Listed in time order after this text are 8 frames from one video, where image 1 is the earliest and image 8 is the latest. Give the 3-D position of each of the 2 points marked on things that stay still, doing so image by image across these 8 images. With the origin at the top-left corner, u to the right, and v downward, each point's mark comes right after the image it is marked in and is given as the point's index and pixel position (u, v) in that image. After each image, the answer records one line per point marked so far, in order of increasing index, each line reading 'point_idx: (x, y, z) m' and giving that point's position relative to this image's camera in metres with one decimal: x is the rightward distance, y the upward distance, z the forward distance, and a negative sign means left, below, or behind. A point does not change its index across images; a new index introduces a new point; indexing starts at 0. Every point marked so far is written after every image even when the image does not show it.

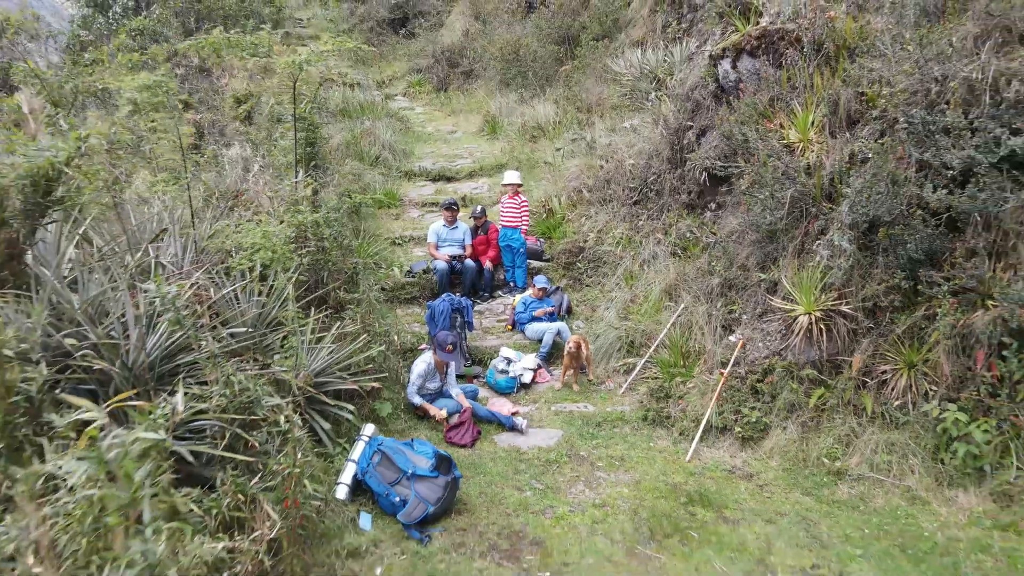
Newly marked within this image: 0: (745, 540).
0: (+0.8, -0.8, +2.4) m
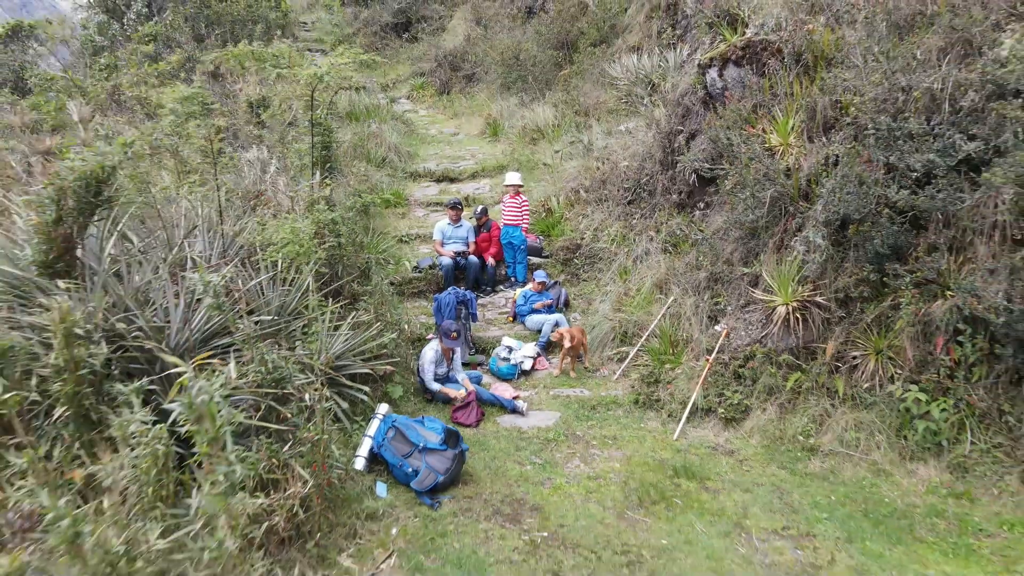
0: (+0.8, -0.8, +2.7) m
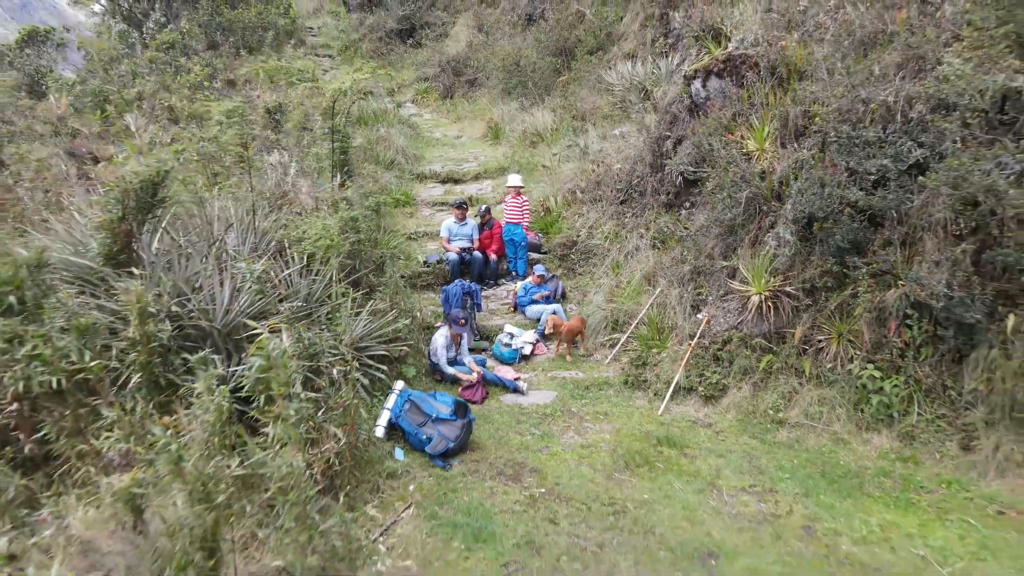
0: (+0.8, -0.8, +3.0) m
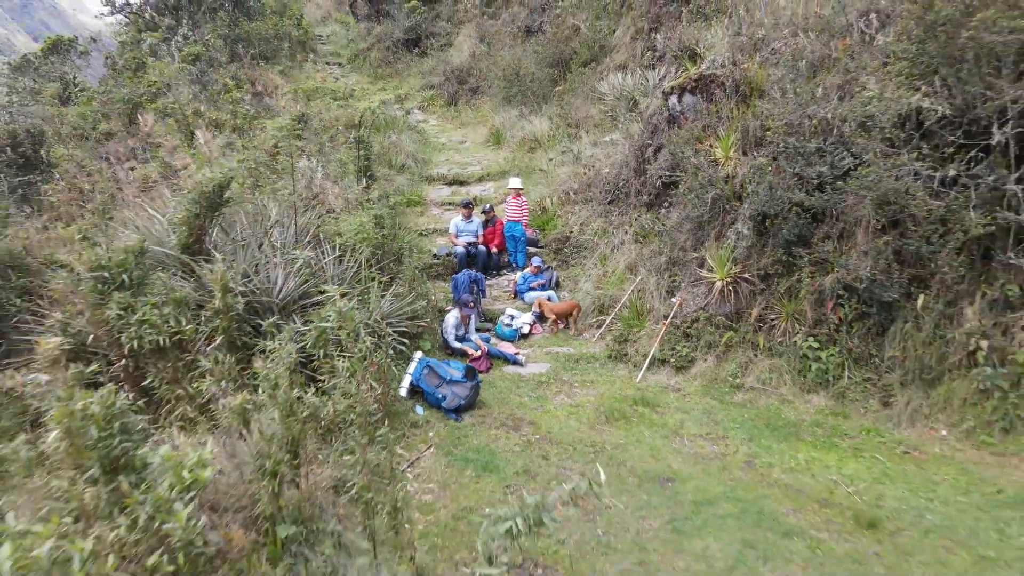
0: (+0.8, -0.7, +3.7) m
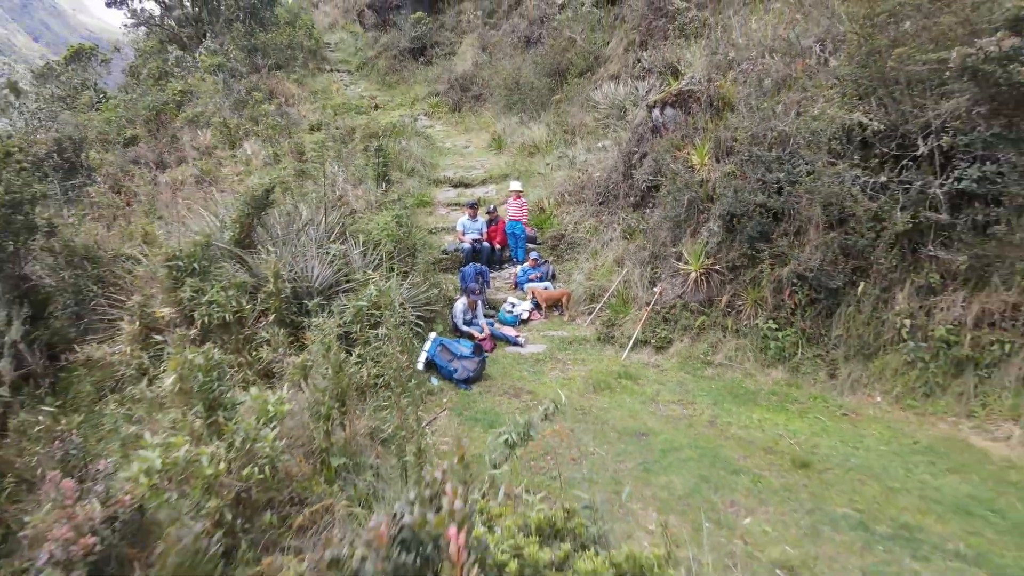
0: (+0.8, -0.6, +4.3) m
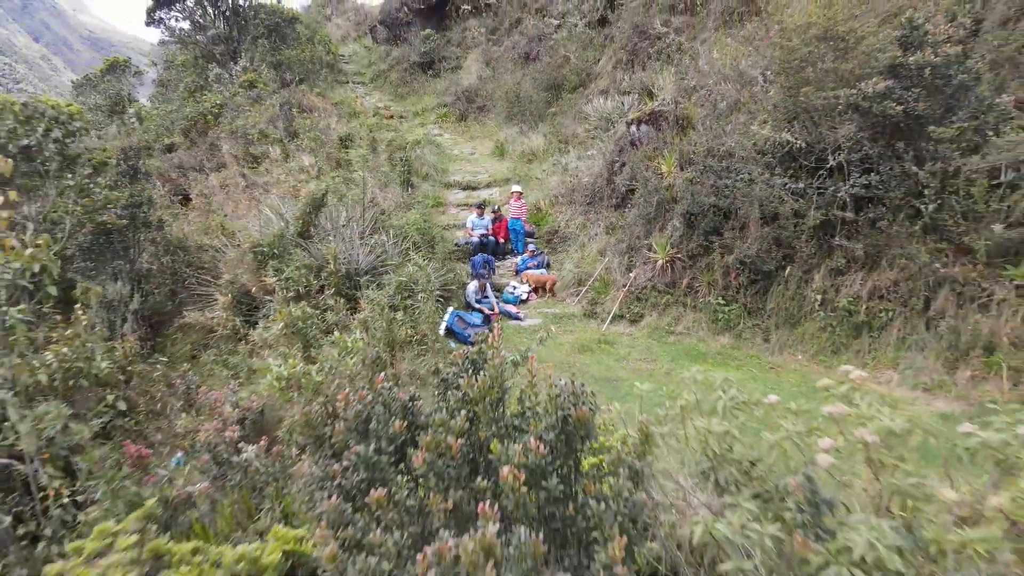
0: (+0.8, -0.5, +5.5) m
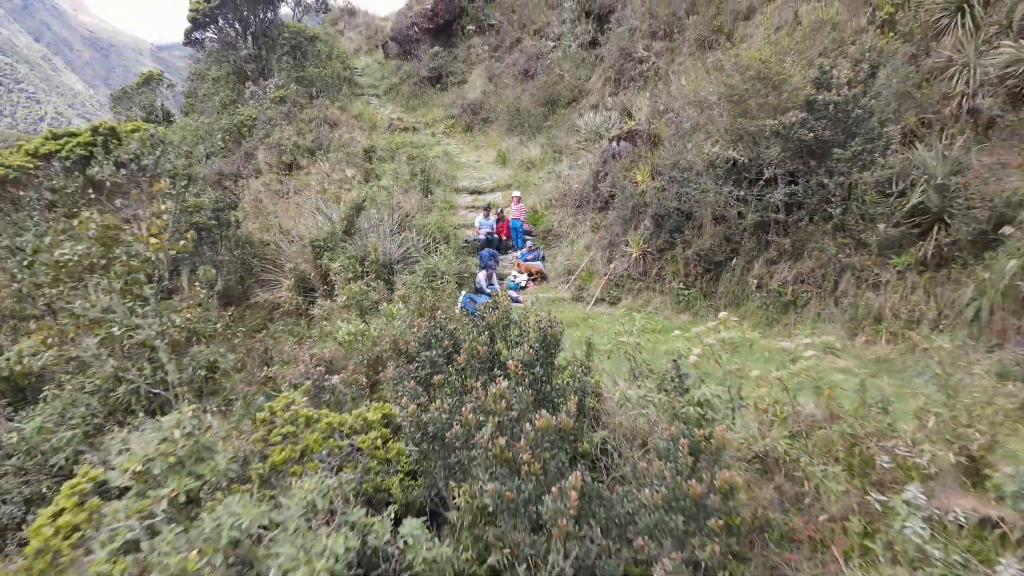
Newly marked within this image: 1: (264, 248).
0: (+0.8, -0.4, +6.9) m
1: (-2.4, +0.4, +6.9) m
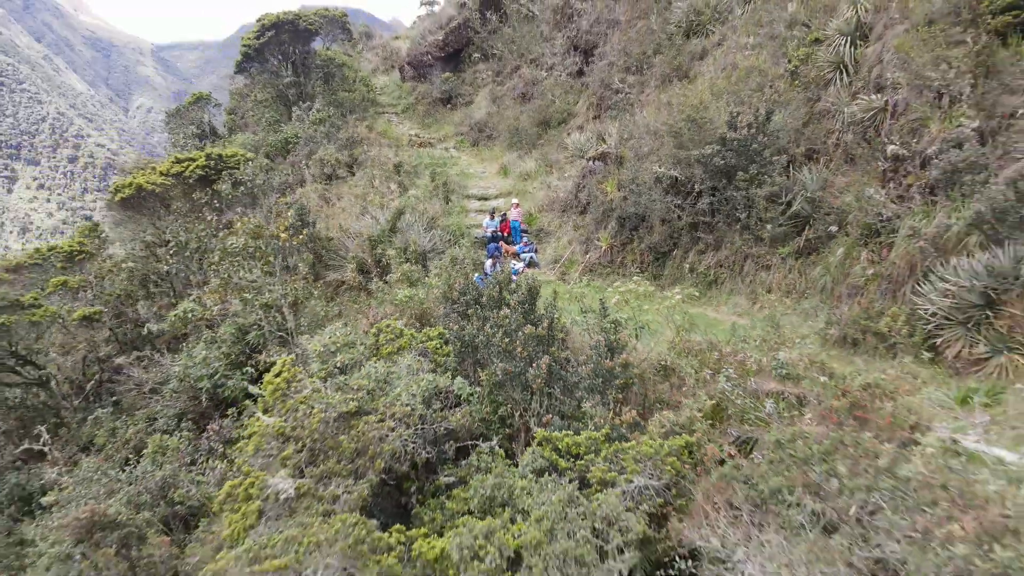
0: (+0.8, -0.2, +9.3) m
1: (-2.4, +0.6, +9.4) m
